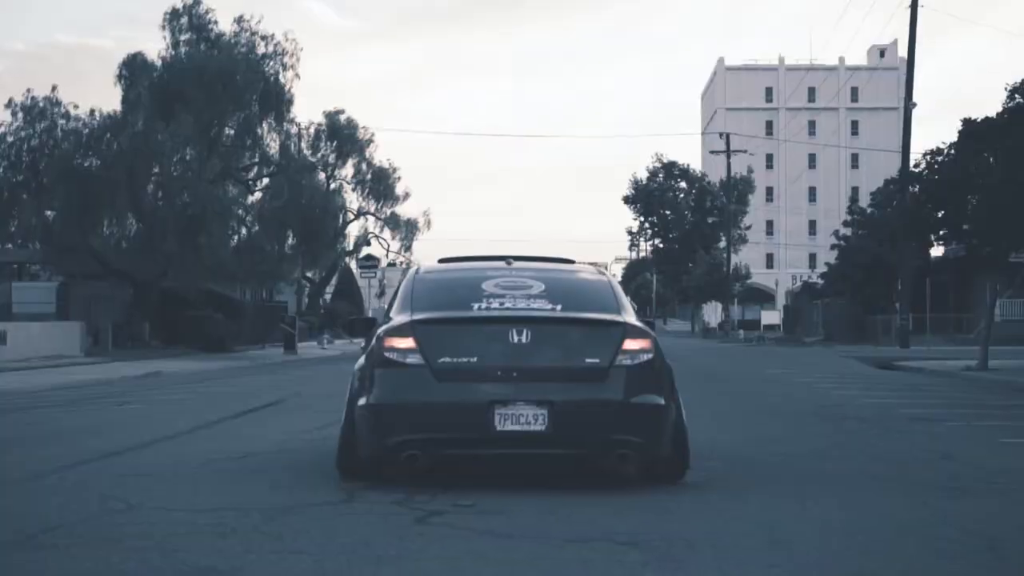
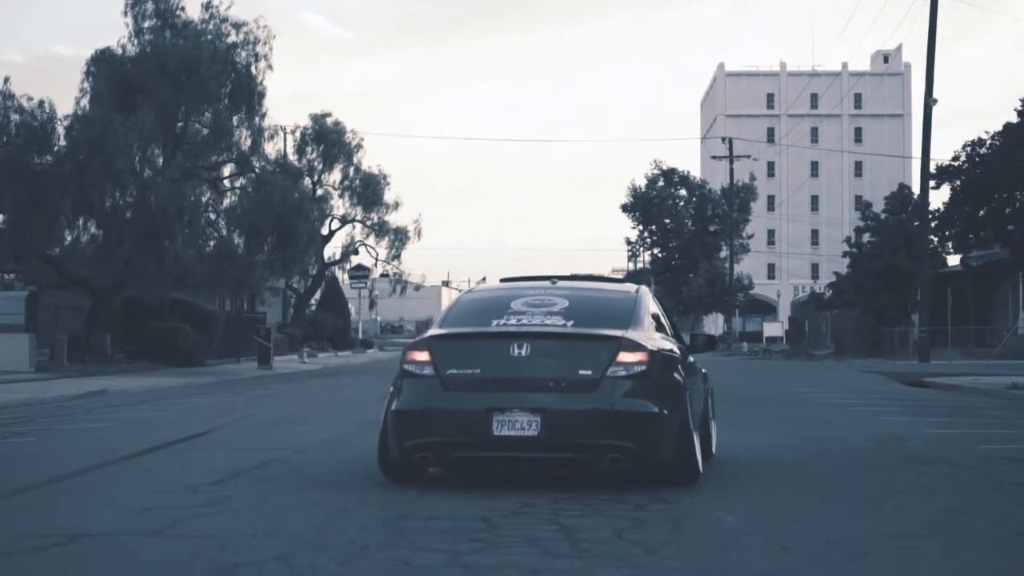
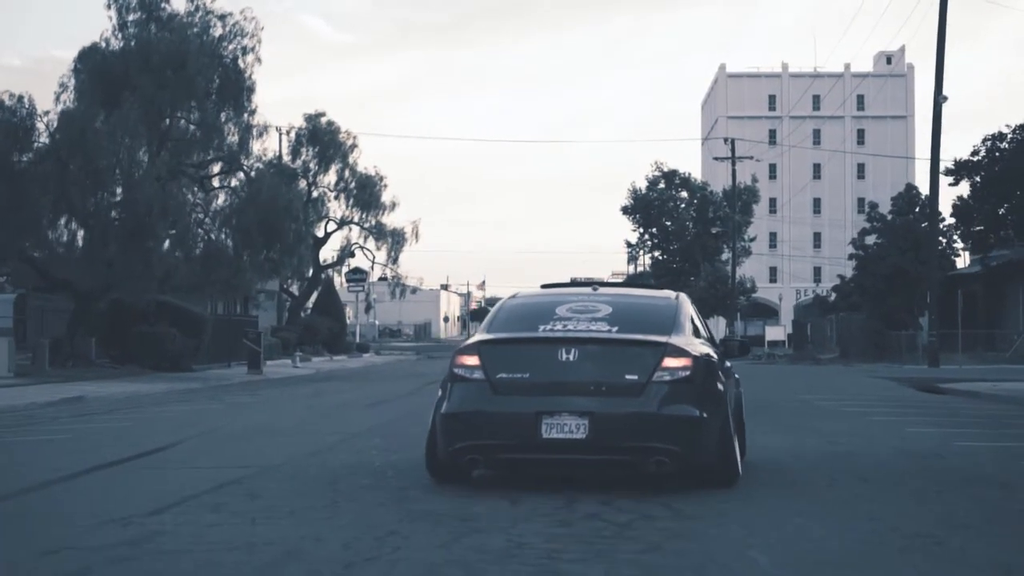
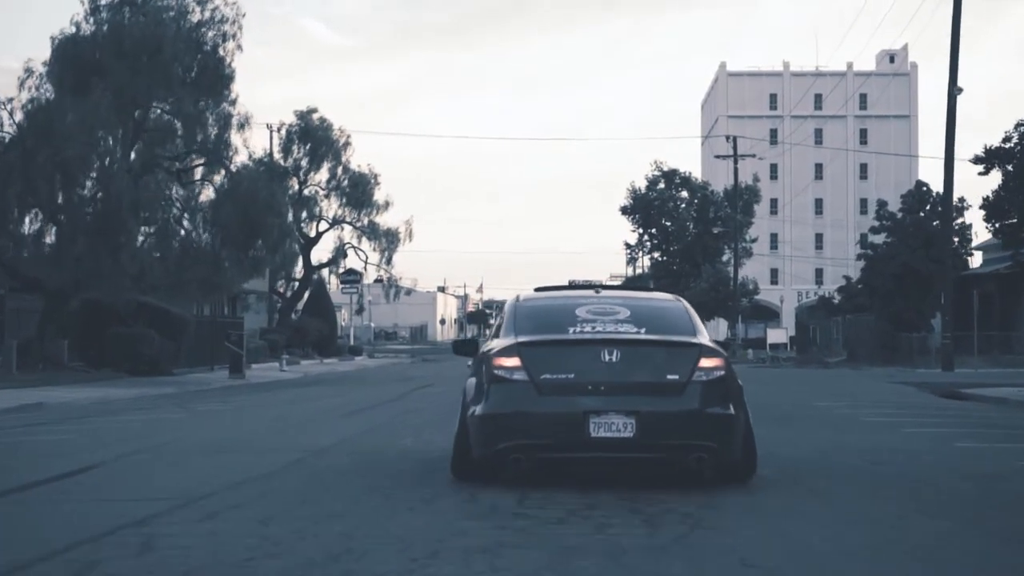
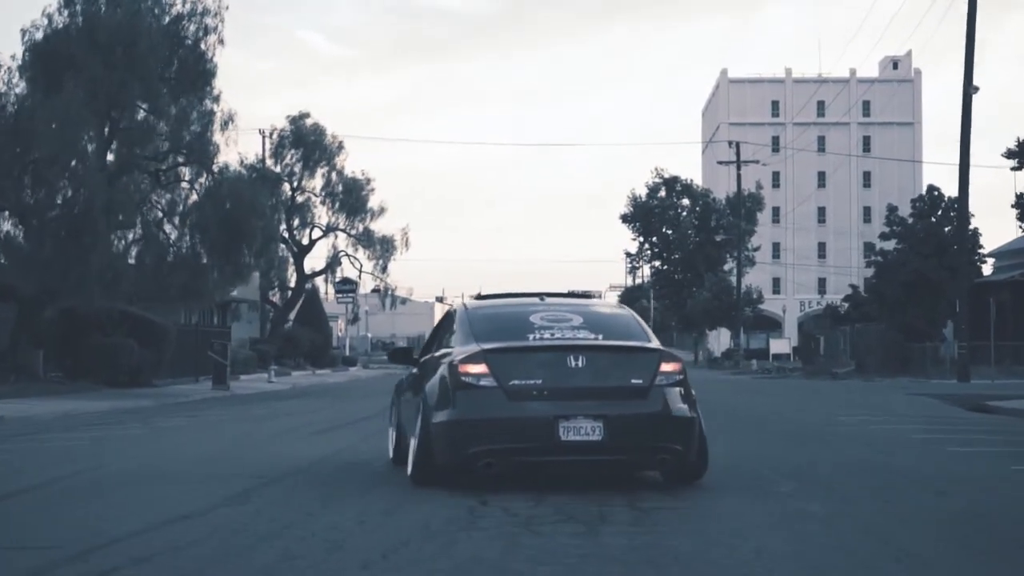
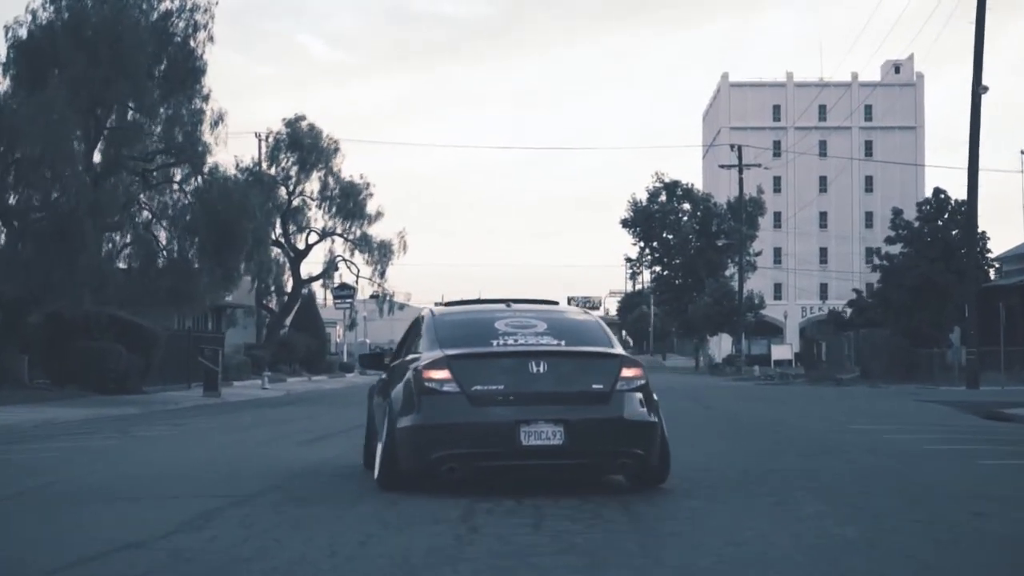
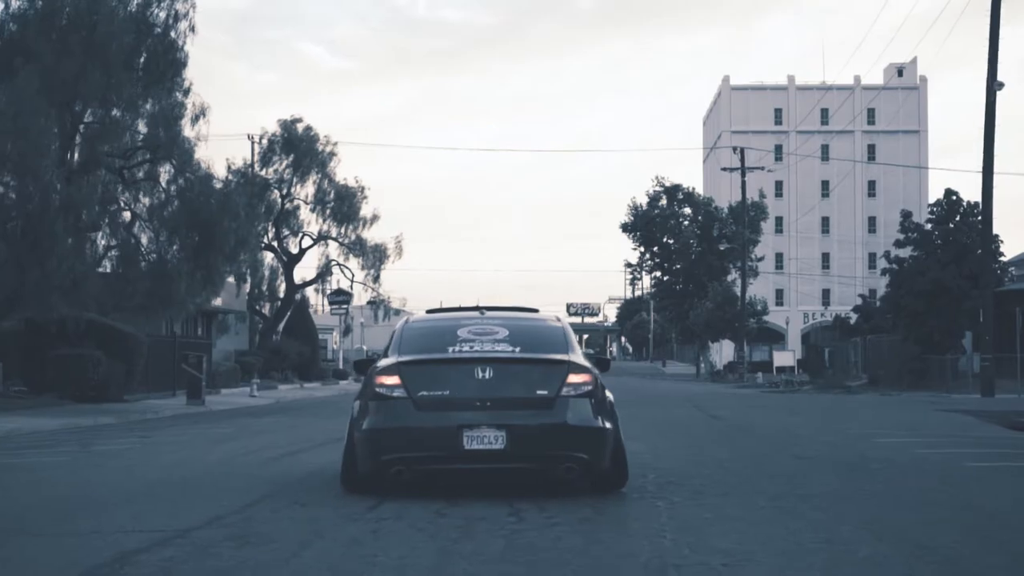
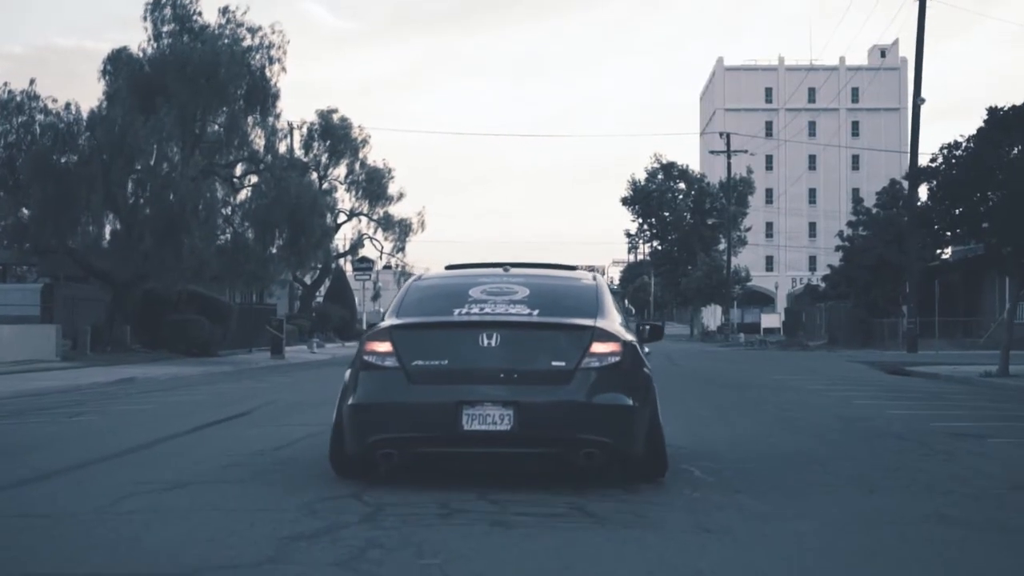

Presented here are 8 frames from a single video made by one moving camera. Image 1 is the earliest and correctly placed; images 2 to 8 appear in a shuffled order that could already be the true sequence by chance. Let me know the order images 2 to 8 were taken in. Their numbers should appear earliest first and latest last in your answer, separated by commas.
8, 2, 3, 4, 5, 6, 7
